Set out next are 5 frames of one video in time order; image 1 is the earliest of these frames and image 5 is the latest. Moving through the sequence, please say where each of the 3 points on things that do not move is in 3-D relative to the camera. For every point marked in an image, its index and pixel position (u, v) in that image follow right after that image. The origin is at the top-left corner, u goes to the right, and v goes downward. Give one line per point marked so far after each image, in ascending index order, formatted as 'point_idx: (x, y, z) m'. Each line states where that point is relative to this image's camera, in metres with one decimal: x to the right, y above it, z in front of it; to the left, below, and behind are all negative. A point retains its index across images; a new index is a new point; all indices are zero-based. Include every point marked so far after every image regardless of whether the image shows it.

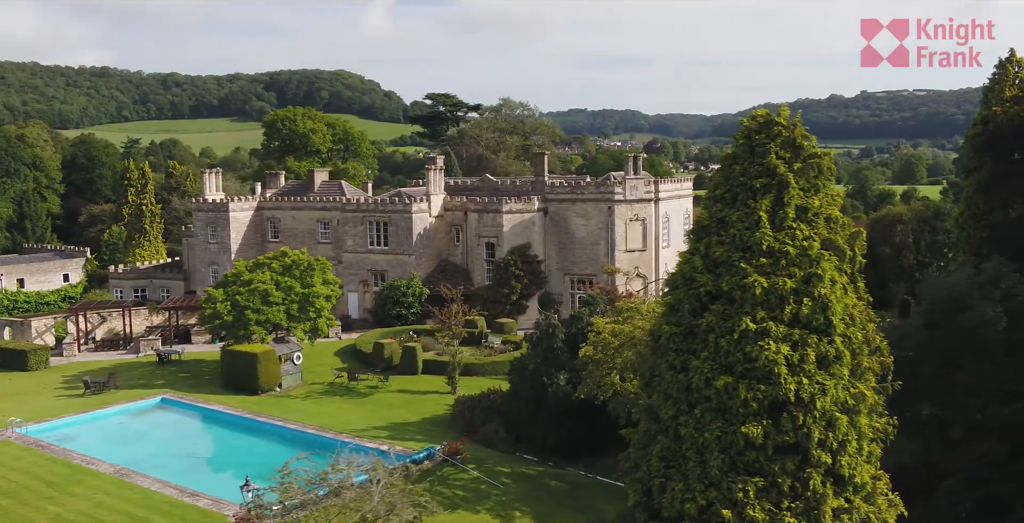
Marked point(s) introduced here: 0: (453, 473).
0: (-1.4, -5.0, +19.0) m
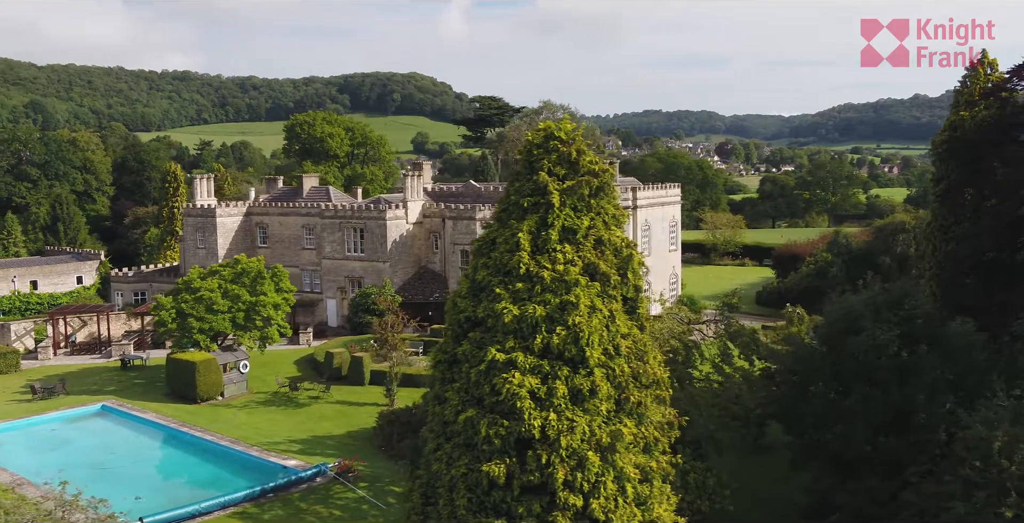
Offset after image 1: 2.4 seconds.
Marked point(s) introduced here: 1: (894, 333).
0: (-4.0, -5.3, +18.5) m
1: (+7.3, -1.4, +15.4) m
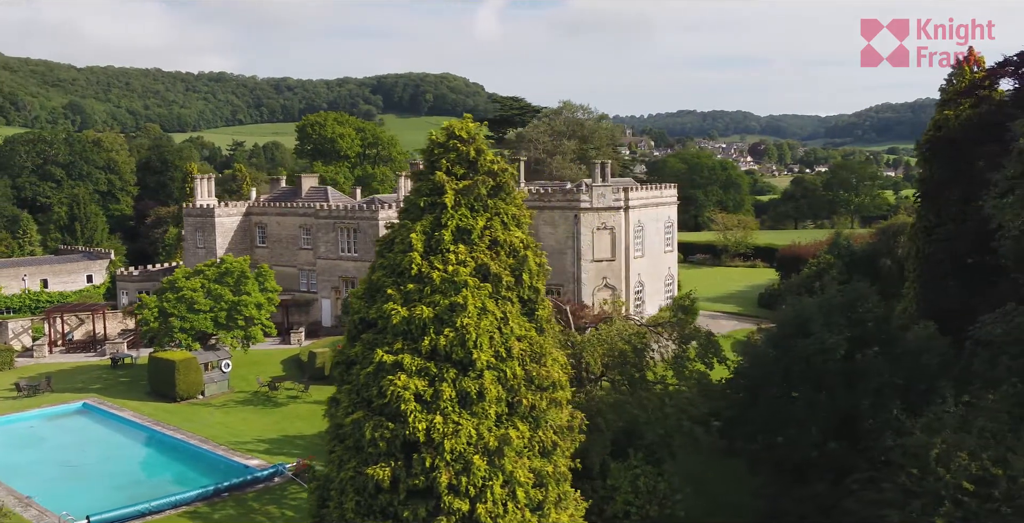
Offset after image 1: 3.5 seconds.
0: (-5.0, -5.3, +18.5) m
1: (+6.2, -1.4, +15.1) m
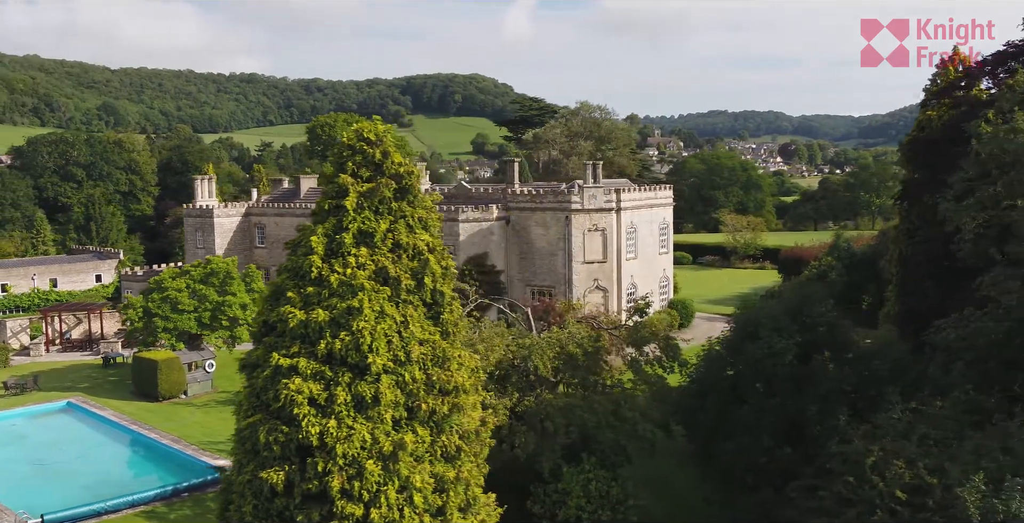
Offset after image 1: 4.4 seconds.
0: (-5.9, -5.3, +18.5) m
1: (+5.2, -1.5, +14.9) m
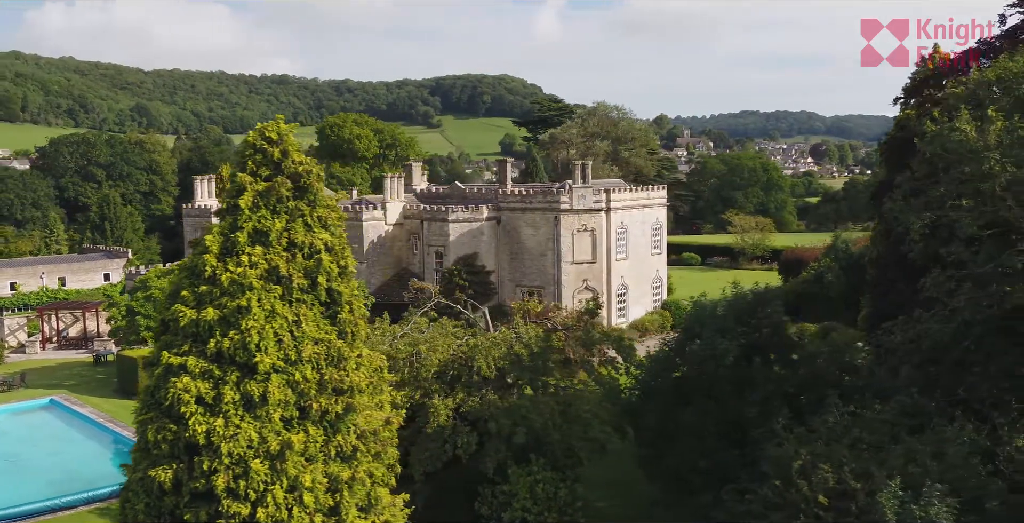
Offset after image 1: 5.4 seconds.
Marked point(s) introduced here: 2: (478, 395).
0: (-6.9, -5.3, +18.6) m
1: (+4.1, -1.5, +14.7) m
2: (-0.7, -2.6, +16.0) m
